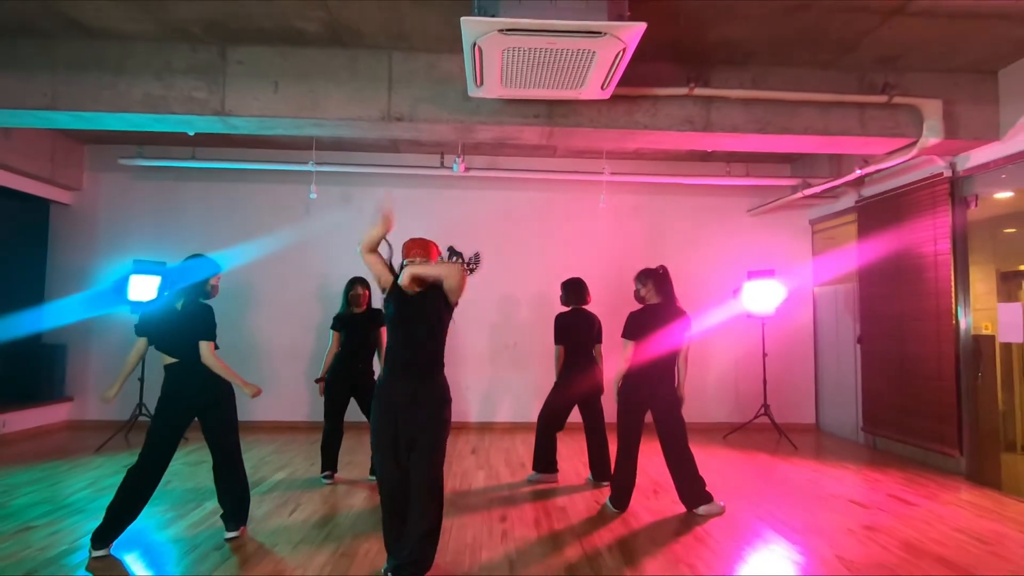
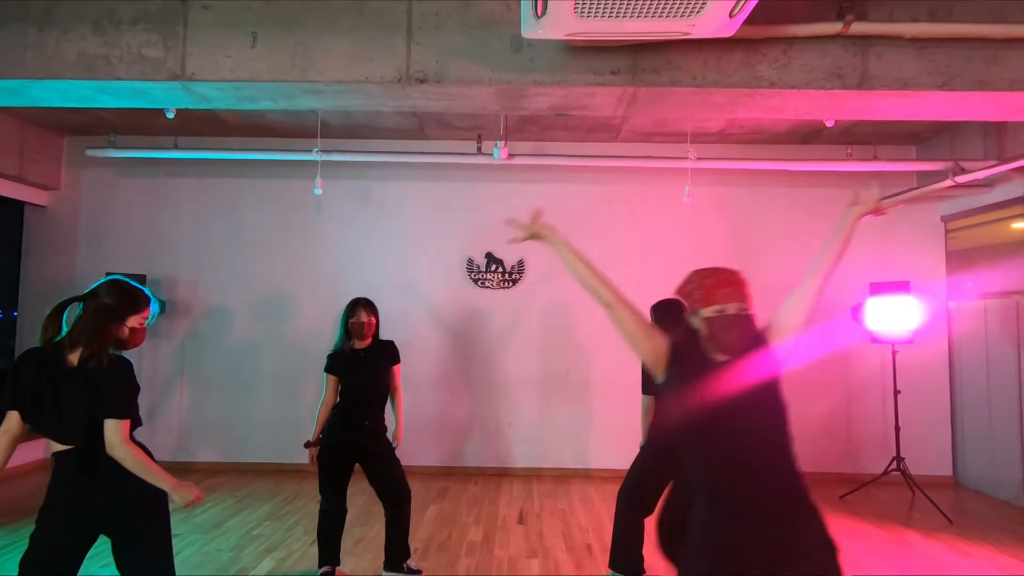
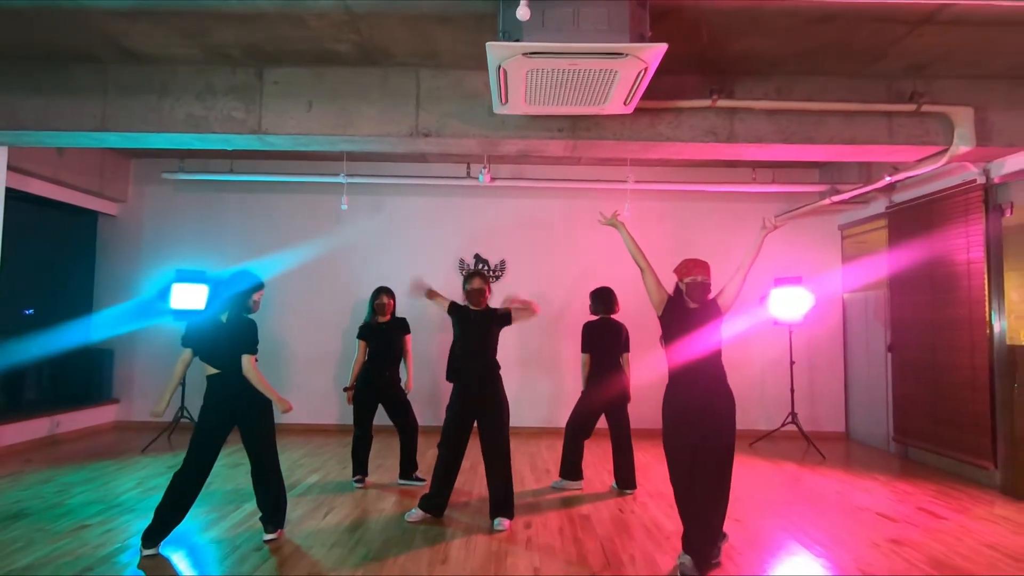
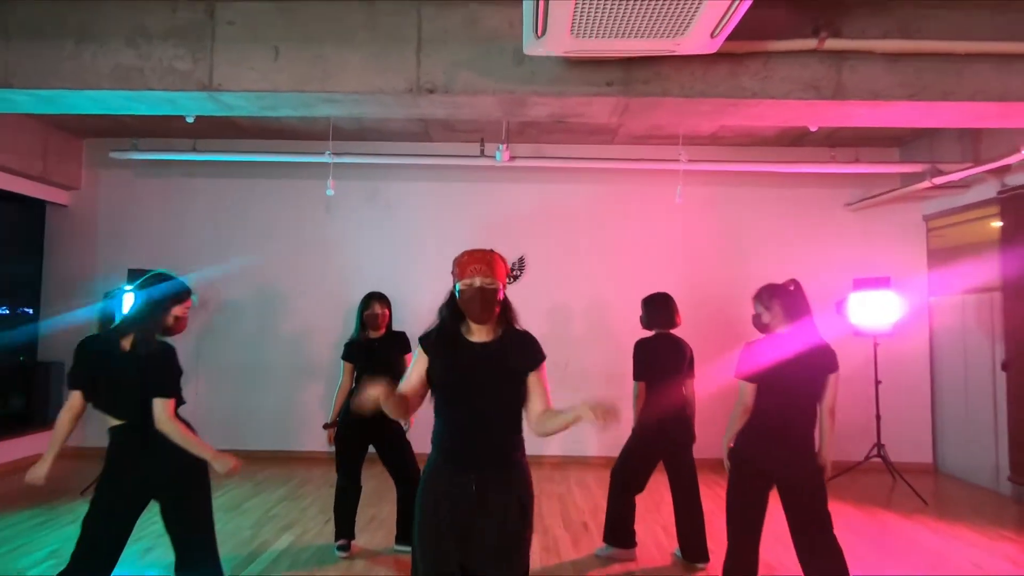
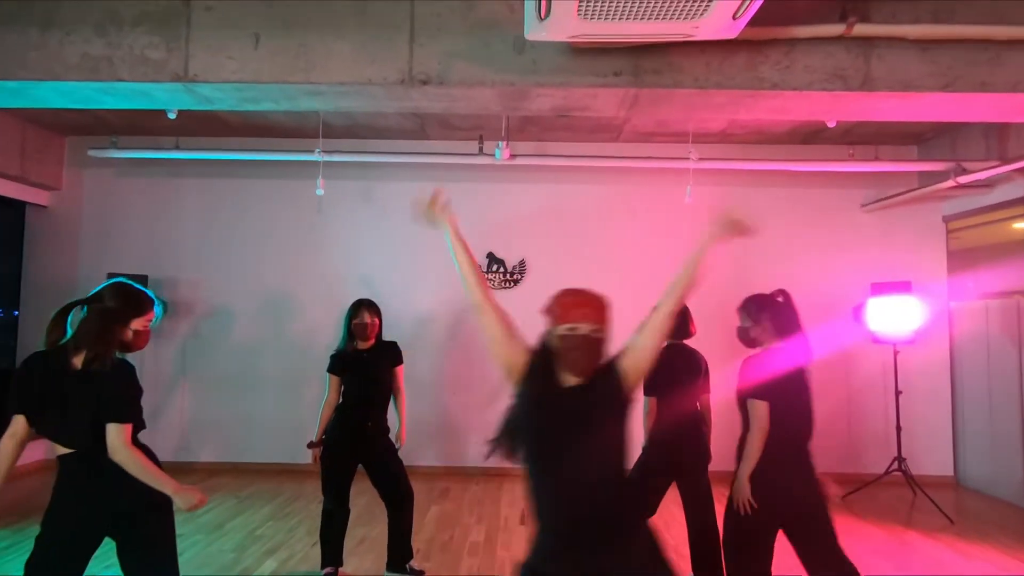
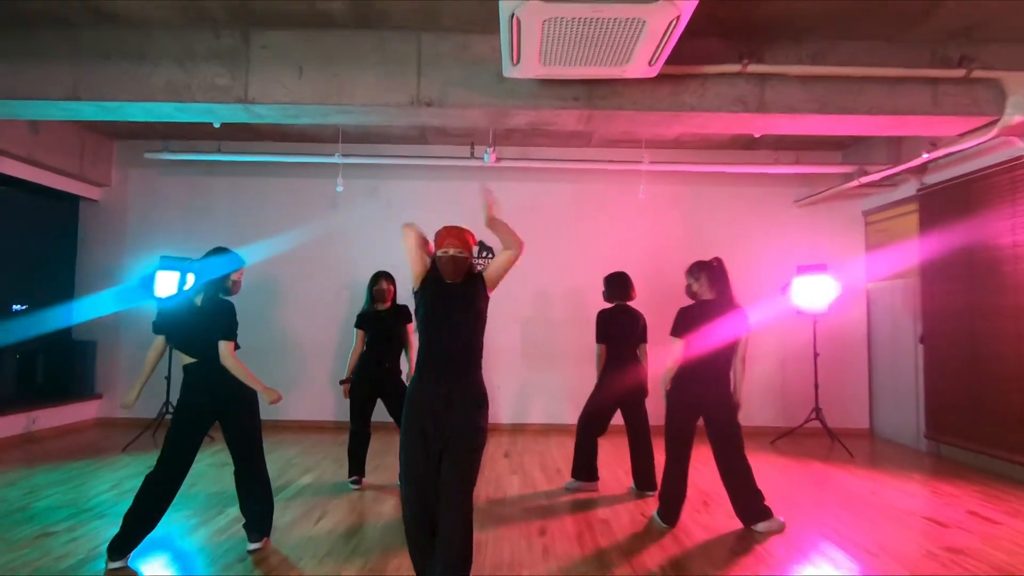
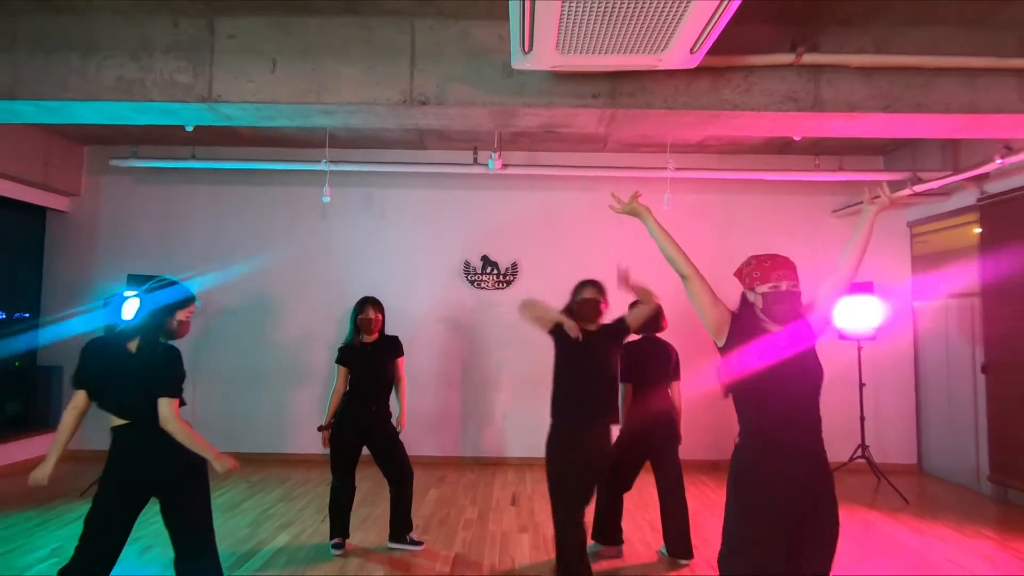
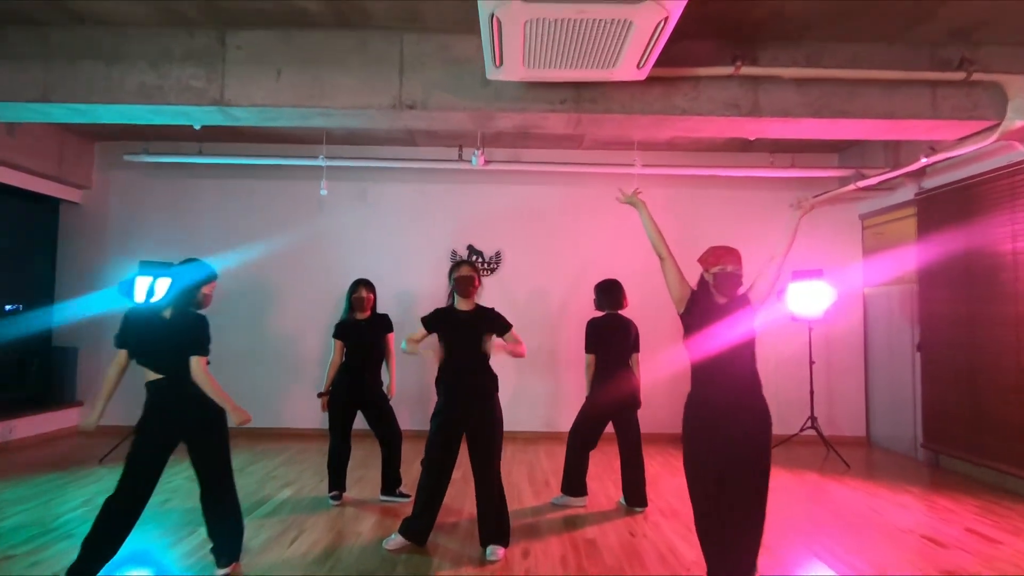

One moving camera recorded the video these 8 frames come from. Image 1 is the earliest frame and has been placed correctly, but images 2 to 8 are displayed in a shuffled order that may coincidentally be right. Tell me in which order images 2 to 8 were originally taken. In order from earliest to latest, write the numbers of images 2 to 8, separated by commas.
6, 4, 5, 2, 7, 3, 8
